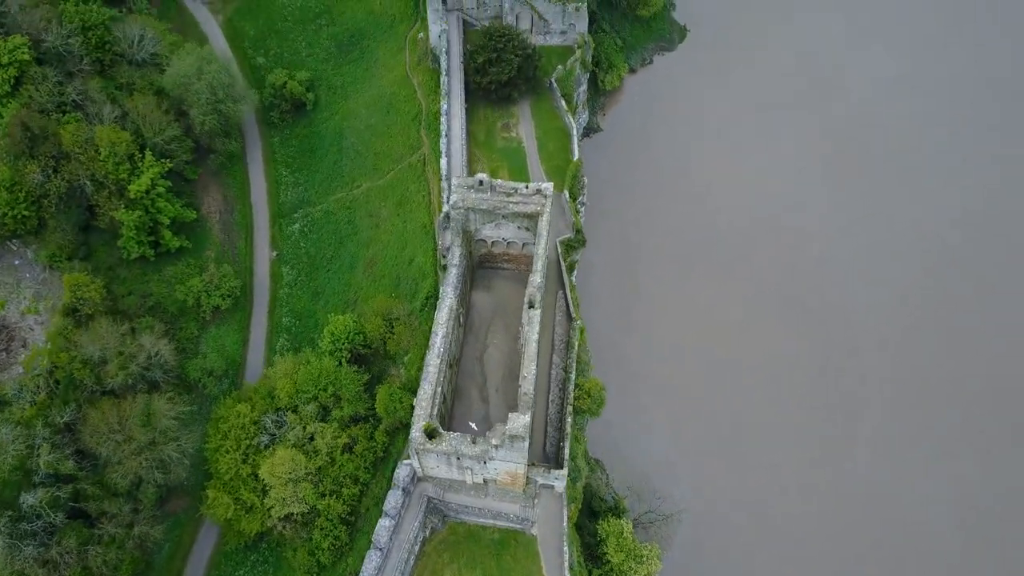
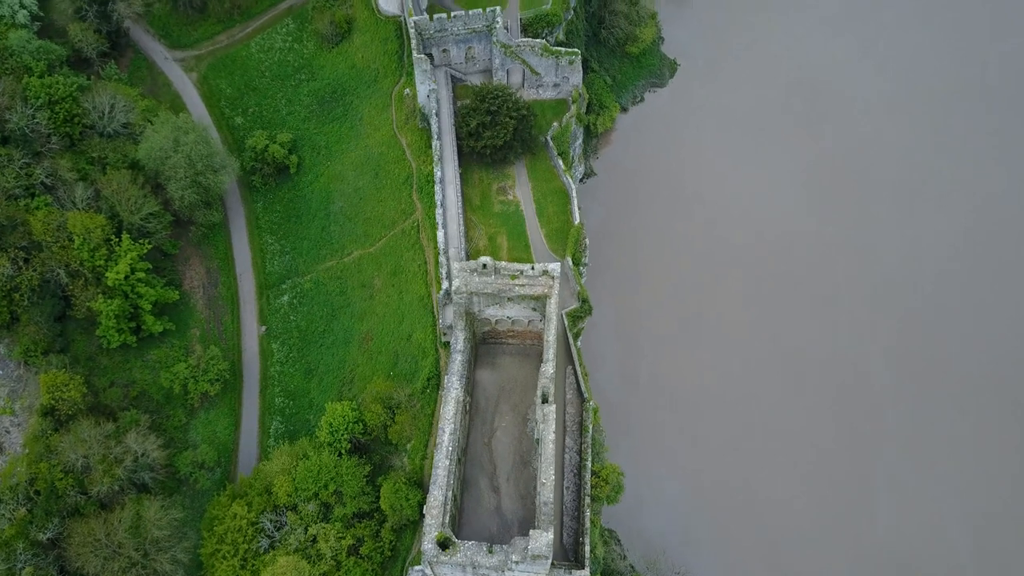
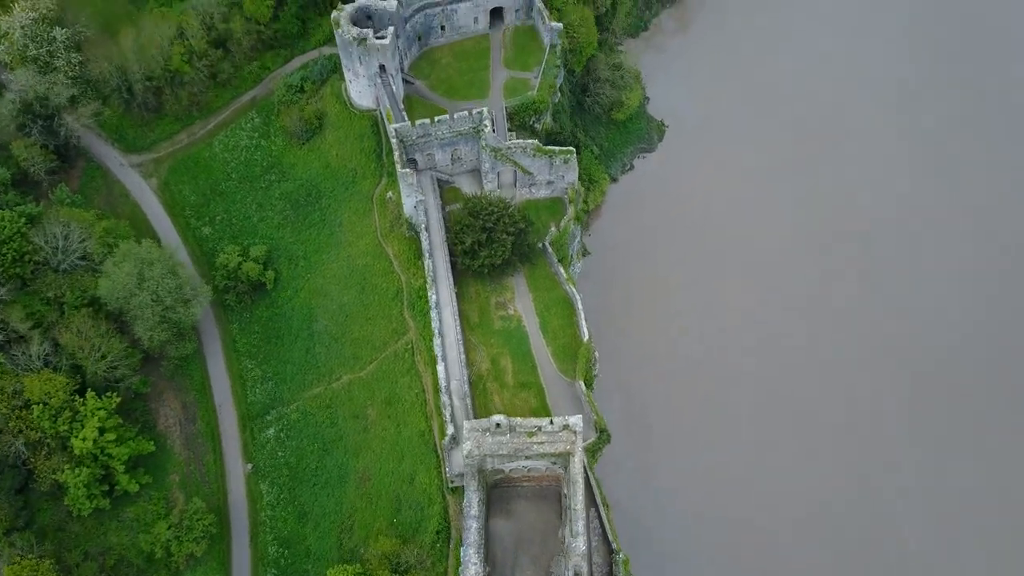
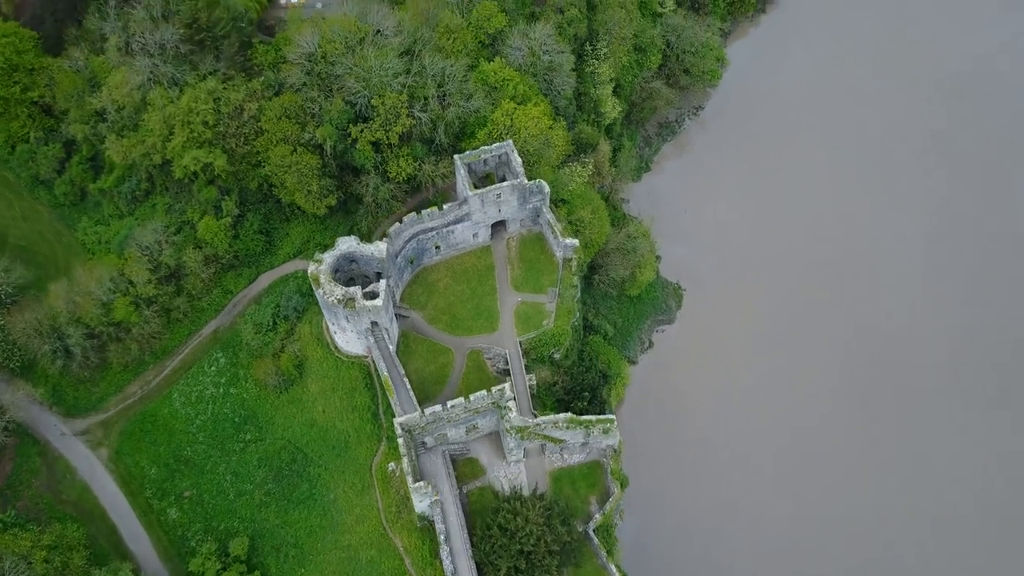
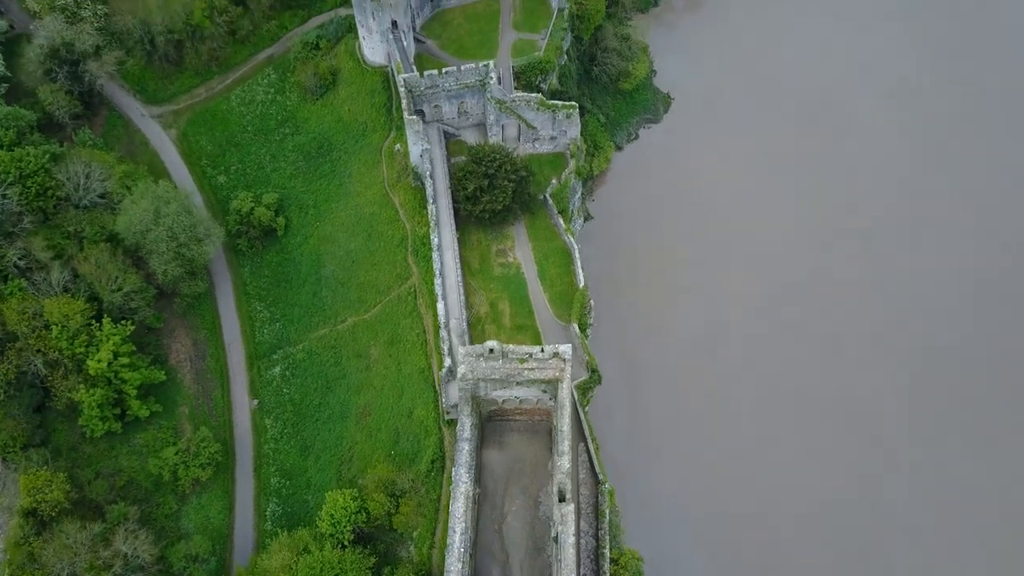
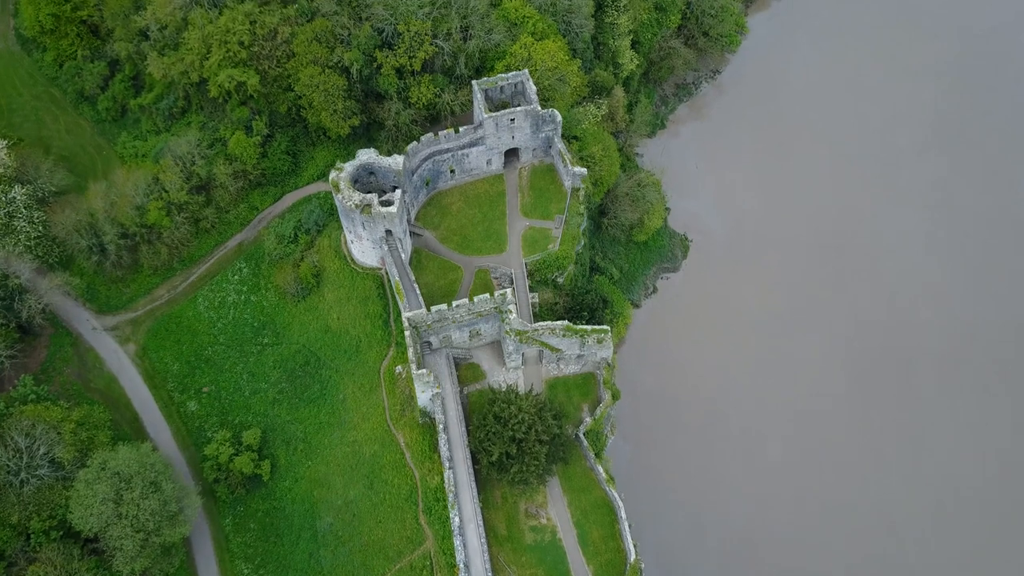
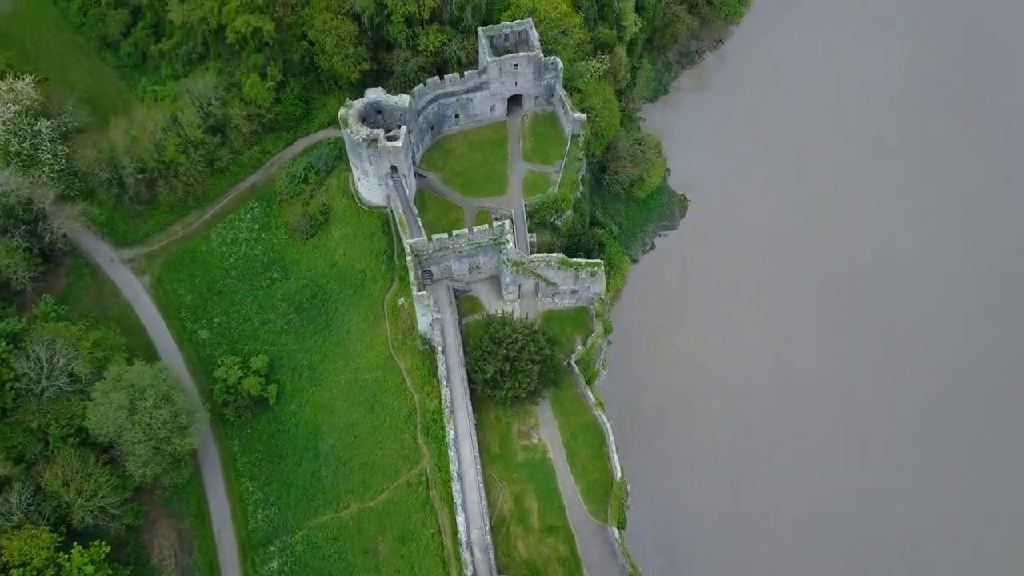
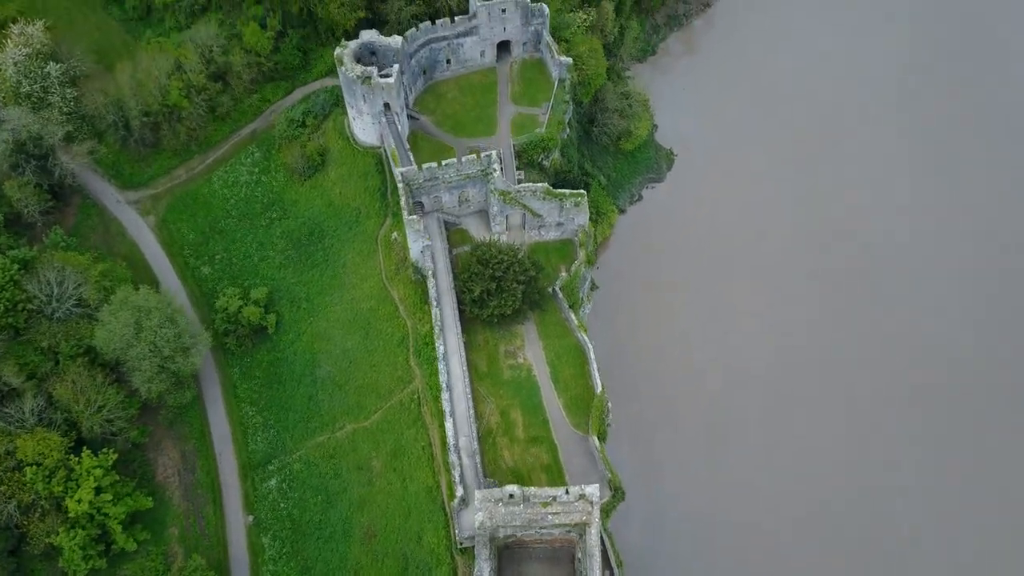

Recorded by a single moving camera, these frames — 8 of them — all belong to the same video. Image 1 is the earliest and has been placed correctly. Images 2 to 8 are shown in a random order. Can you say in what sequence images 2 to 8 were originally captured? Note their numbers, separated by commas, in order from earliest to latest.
2, 5, 3, 8, 7, 6, 4
